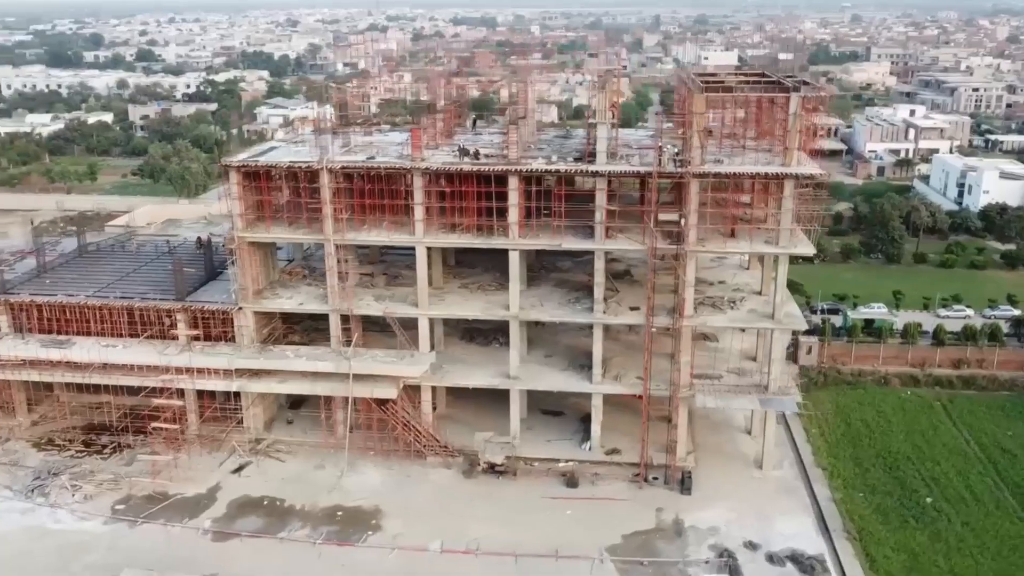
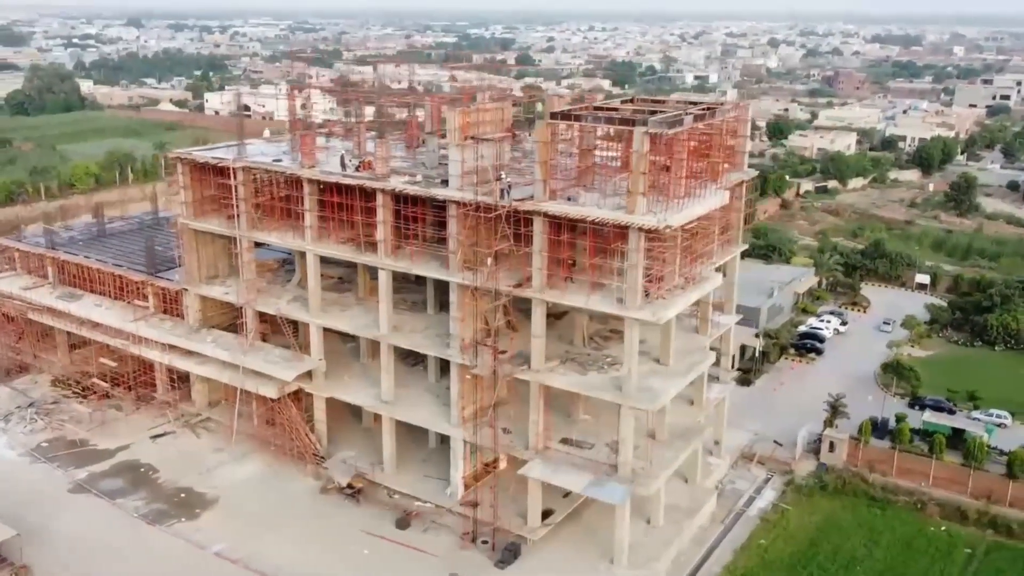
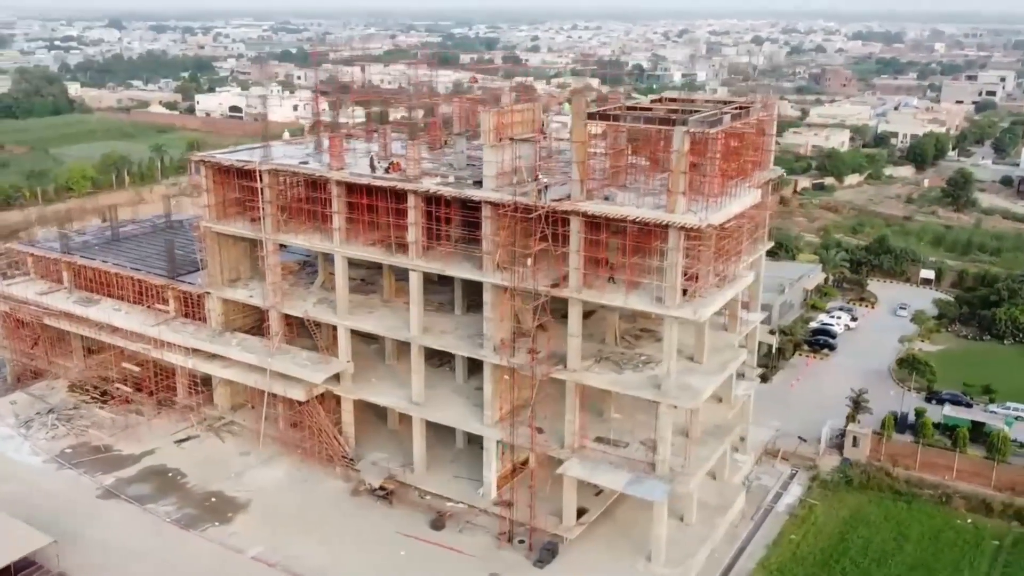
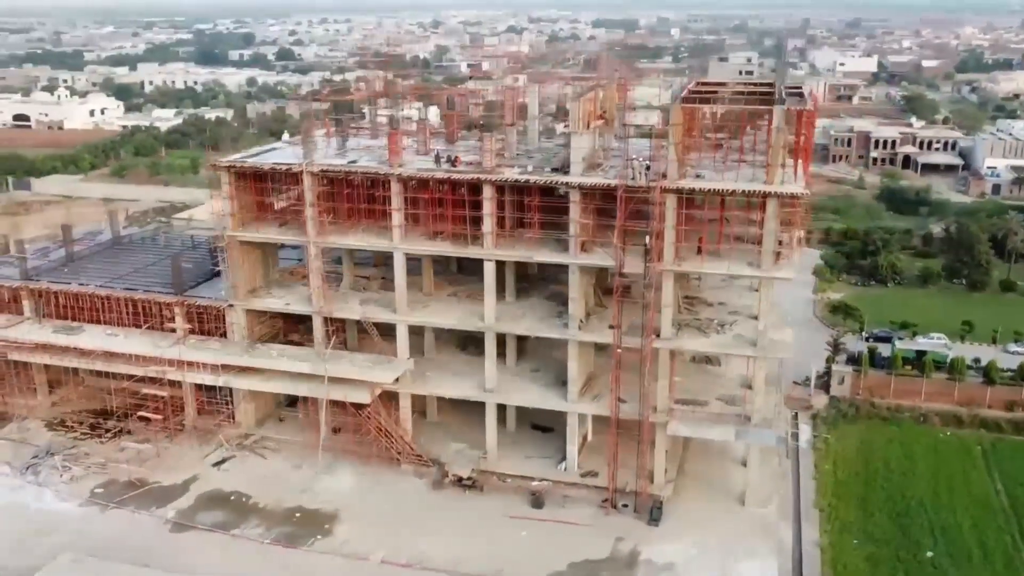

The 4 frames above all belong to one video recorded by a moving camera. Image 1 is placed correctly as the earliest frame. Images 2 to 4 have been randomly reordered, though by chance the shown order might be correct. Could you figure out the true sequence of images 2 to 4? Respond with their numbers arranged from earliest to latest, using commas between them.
4, 3, 2
